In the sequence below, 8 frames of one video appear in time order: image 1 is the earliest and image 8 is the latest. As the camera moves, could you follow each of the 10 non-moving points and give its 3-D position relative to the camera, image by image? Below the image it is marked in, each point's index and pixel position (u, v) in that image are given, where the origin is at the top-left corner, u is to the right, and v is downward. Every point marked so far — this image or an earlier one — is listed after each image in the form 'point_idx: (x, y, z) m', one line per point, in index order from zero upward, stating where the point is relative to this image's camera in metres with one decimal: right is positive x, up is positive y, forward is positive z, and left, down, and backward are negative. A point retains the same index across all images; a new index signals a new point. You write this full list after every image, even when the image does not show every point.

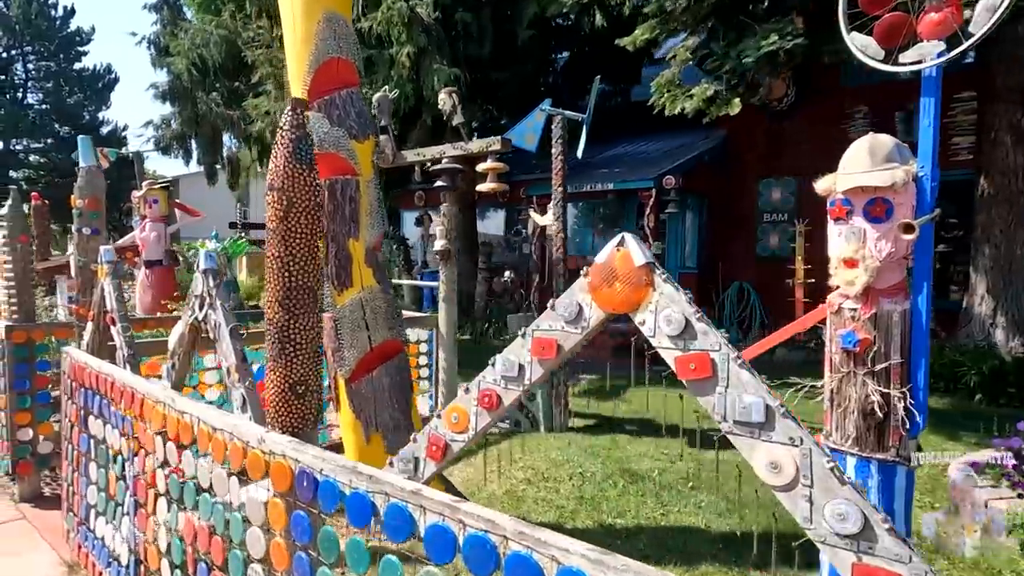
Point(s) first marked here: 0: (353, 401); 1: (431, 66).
0: (-1.2, -0.8, +4.1) m
1: (-1.3, +3.7, +9.0) m
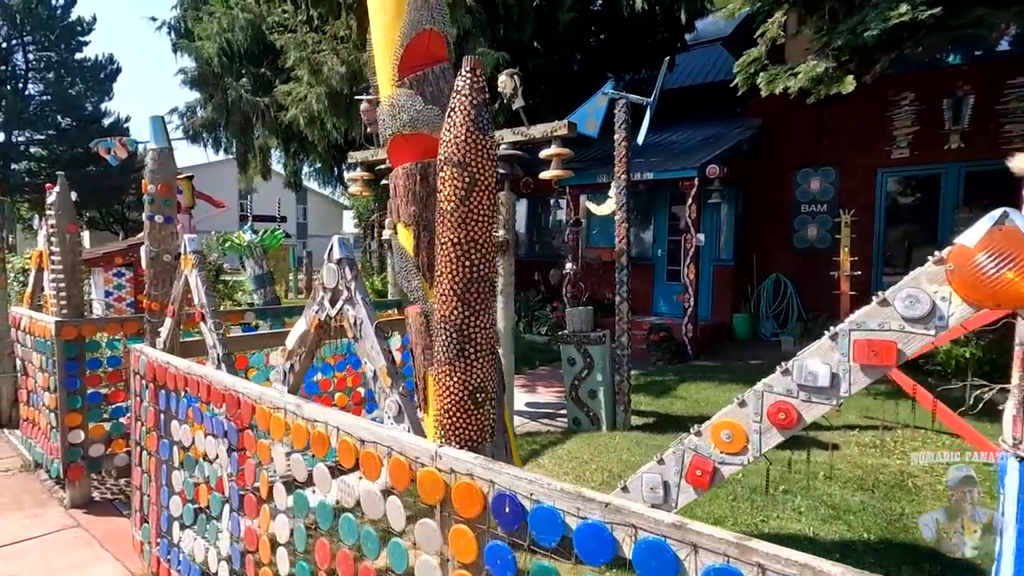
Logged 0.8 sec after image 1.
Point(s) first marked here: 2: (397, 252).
0: (-0.5, -0.8, +3.8) m
1: (-0.6, +3.8, +8.6) m
2: (-0.8, +0.3, +3.9) m
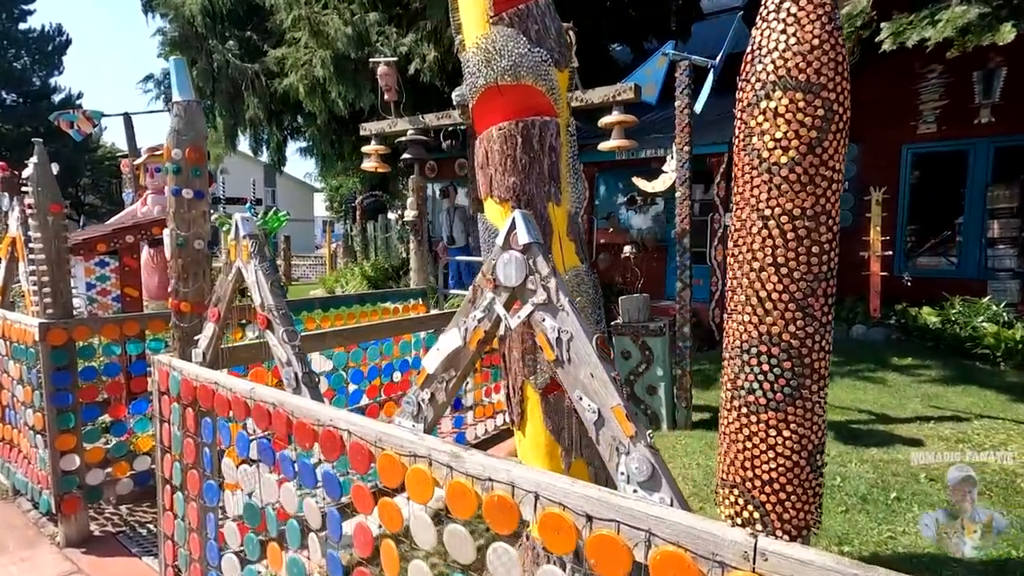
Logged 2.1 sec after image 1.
0: (+0.2, -0.7, +3.1) m
1: (-0.2, +4.0, +7.8) m
2: (-0.2, +0.3, +3.1) m
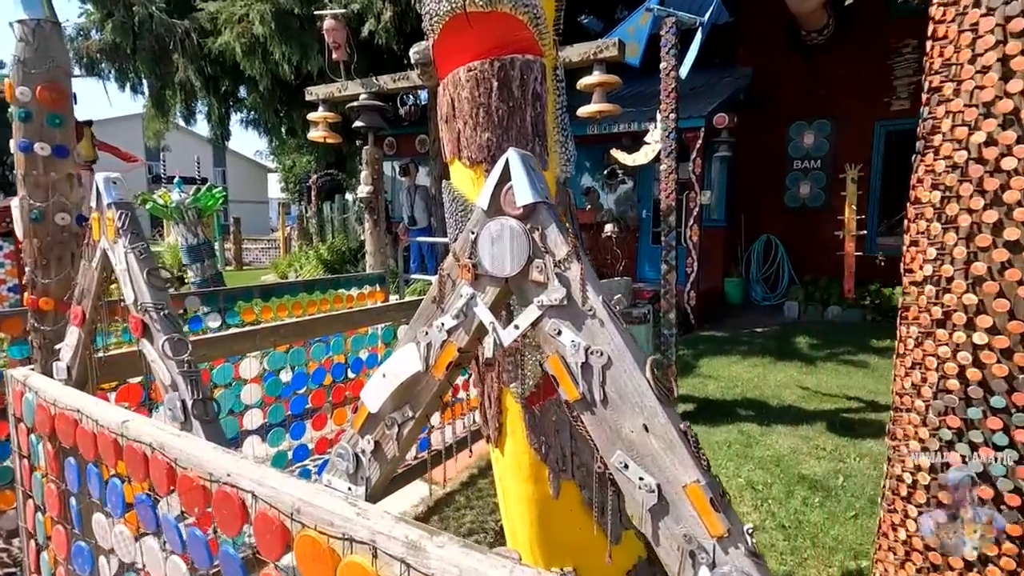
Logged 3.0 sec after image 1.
0: (+0.1, -0.7, +2.5) m
1: (-0.7, +4.2, +7.0) m
2: (-0.3, +0.4, +2.5) m
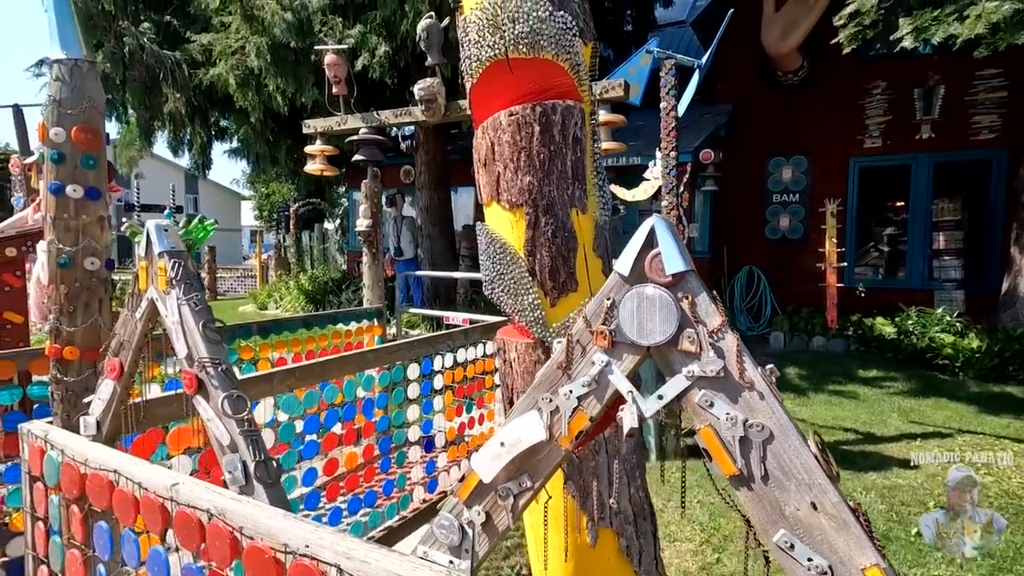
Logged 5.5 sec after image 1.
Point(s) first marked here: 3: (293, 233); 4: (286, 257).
0: (+0.3, -0.9, +2.4) m
1: (-0.7, +3.8, +7.1) m
2: (-0.1, +0.2, +2.5) m
3: (-6.9, +1.7, +16.9) m
4: (-7.7, +1.1, +18.4) m
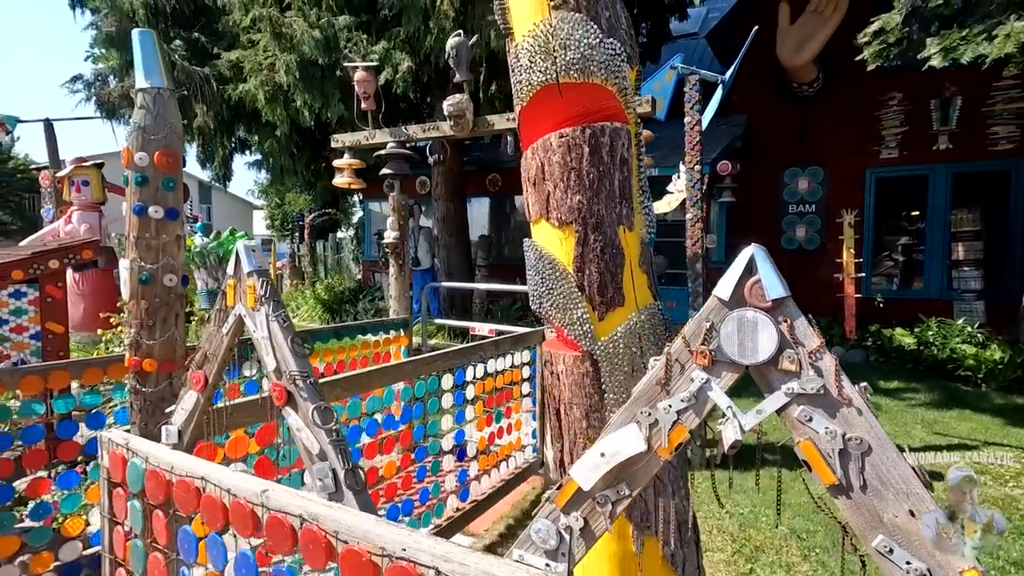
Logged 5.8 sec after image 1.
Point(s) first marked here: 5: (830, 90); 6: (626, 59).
0: (+0.5, -0.9, +2.5) m
1: (-0.4, +3.7, +7.3) m
2: (+0.1, +0.1, +2.6) m
3: (-6.4, +1.4, +17.2) m
4: (-7.3, +0.7, +18.6) m
5: (+6.2, +3.8, +10.5) m
6: (+0.5, +1.0, +2.4) m
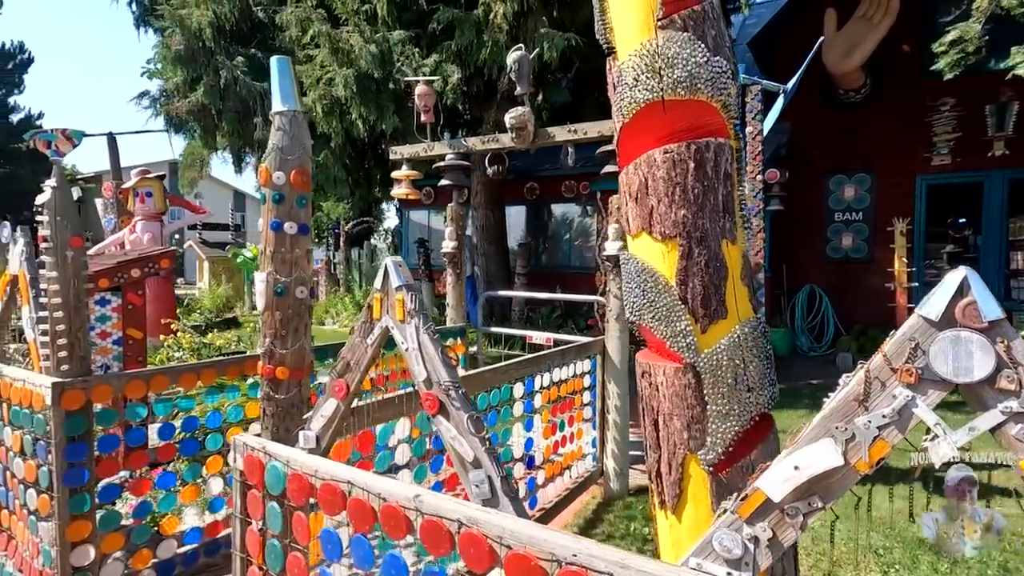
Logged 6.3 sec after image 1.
0: (+1.0, -1.0, +2.5) m
1: (+0.3, +3.5, +7.4) m
2: (+0.6, +0.1, +2.6) m
3: (-5.3, +1.2, +17.5) m
4: (-6.1, +0.5, +19.0) m
5: (+7.0, +3.7, +10.4) m
6: (+1.0, +1.0, +2.5) m
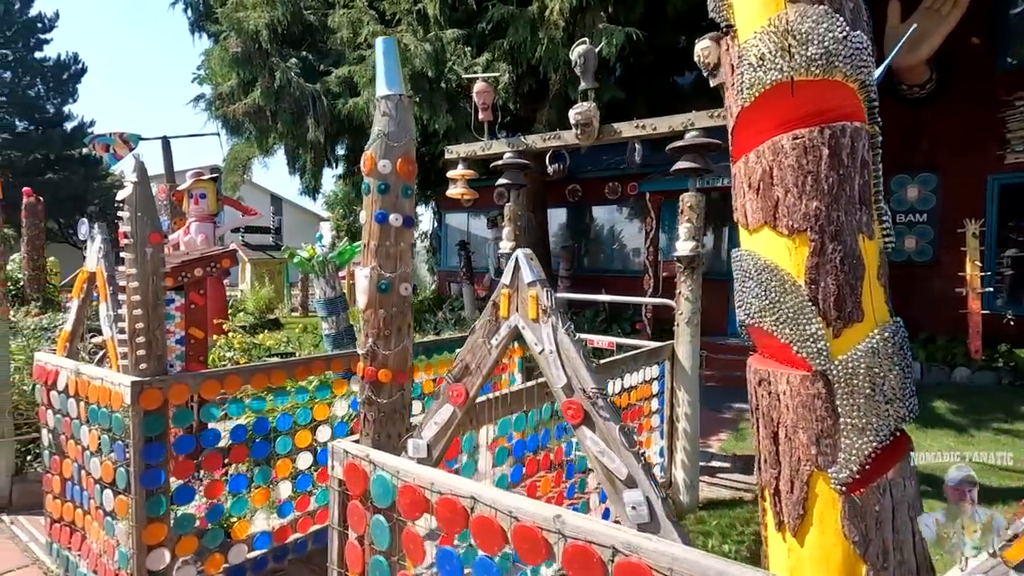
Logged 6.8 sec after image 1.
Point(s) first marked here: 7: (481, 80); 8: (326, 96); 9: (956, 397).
0: (+1.4, -1.0, +2.3) m
1: (+1.0, +3.5, +7.2) m
2: (+1.1, +0.1, +2.4) m
3: (-4.0, +1.1, +17.6) m
4: (-4.7, +0.4, +19.1) m
5: (+7.9, +3.6, +9.8) m
6: (+1.5, +1.0, +2.2) m
7: (-0.4, +2.3, +6.0) m
8: (-3.3, +3.3, +9.3) m
9: (+6.5, -1.6, +8.0) m
